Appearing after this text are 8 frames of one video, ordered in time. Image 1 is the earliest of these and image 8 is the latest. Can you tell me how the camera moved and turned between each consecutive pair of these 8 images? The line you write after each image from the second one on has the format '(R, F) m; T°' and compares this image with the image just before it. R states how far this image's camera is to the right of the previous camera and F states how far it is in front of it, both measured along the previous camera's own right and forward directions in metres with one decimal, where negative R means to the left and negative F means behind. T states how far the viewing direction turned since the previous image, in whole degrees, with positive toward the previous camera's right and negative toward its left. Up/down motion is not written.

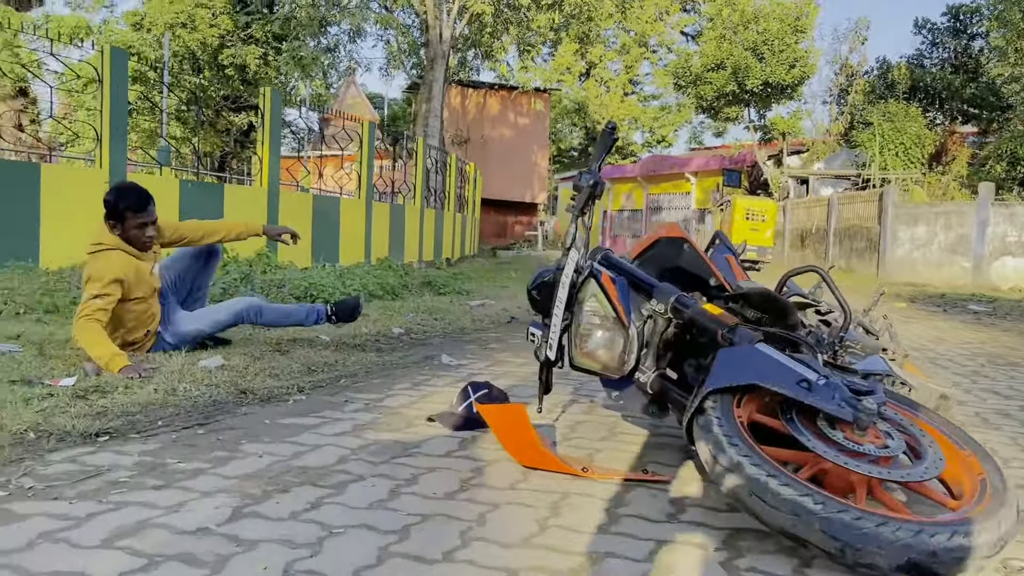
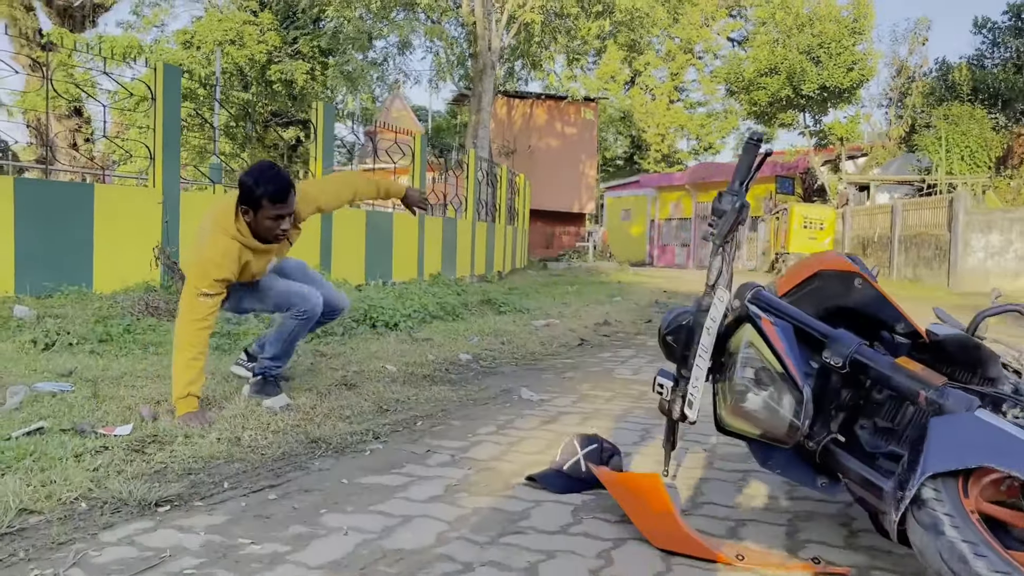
(-0.2, +0.4) m; -3°
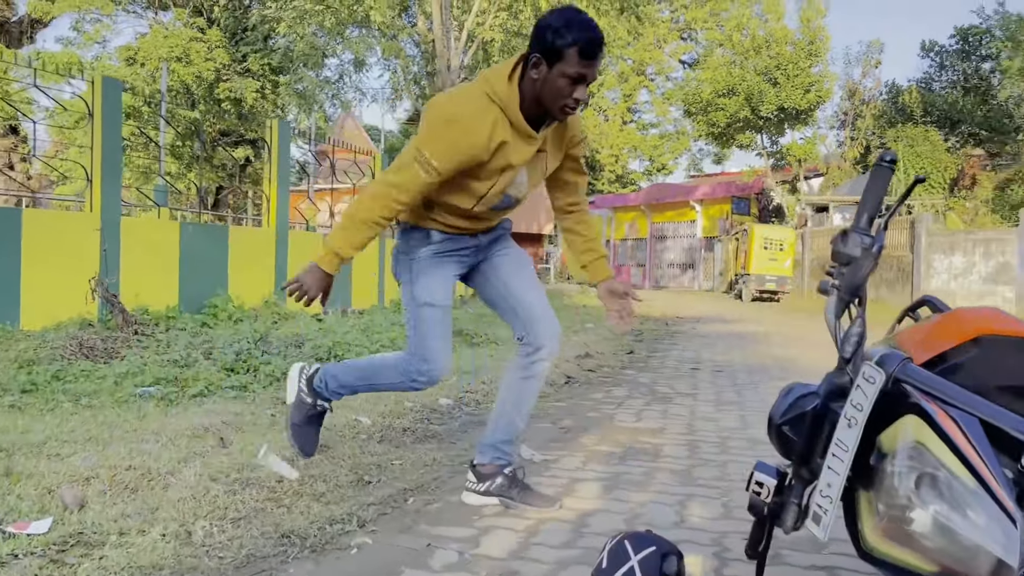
(-0.2, +0.5) m; +3°
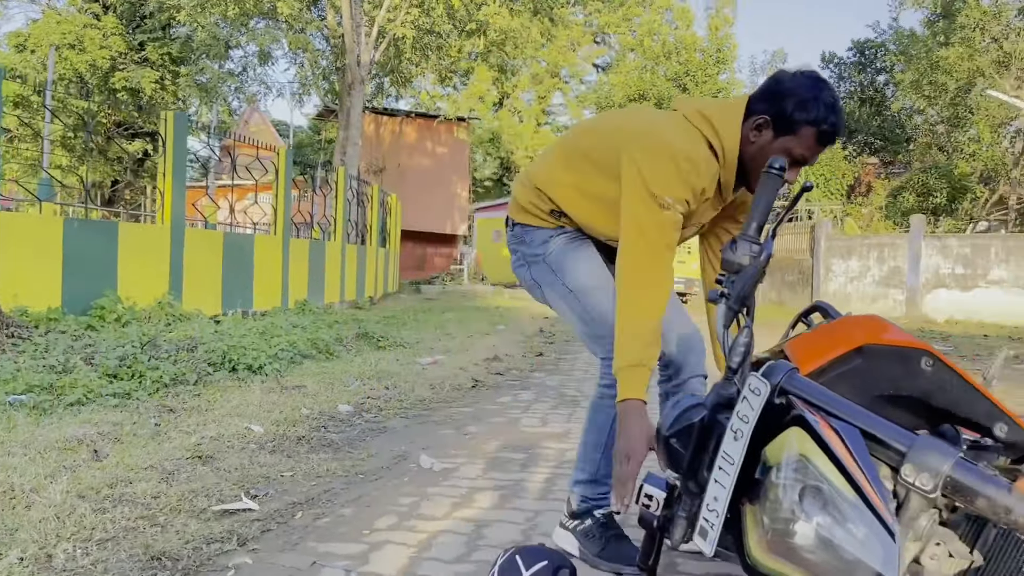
(+0.1, +0.1) m; +6°
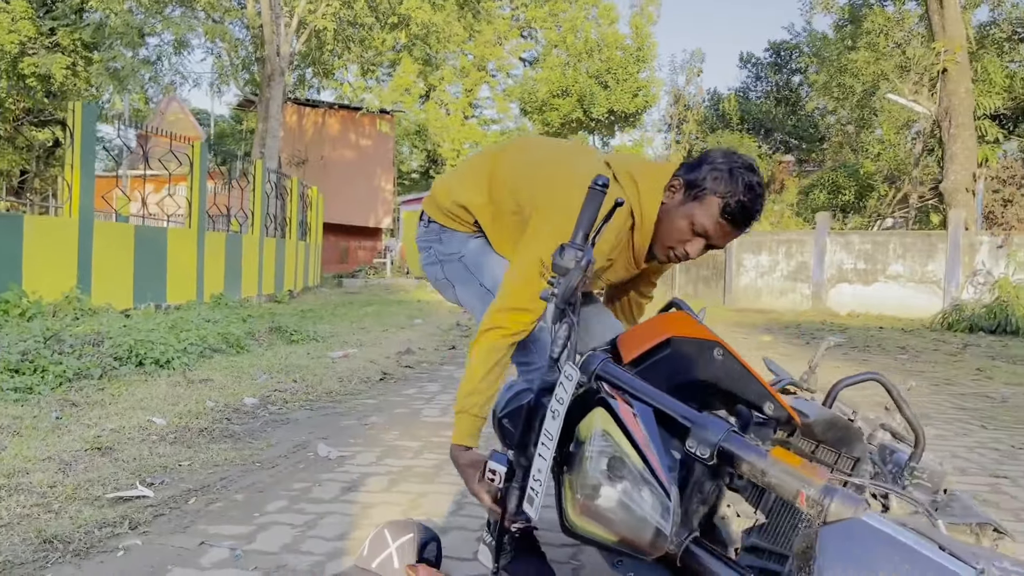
(+0.1, -0.2) m; +5°
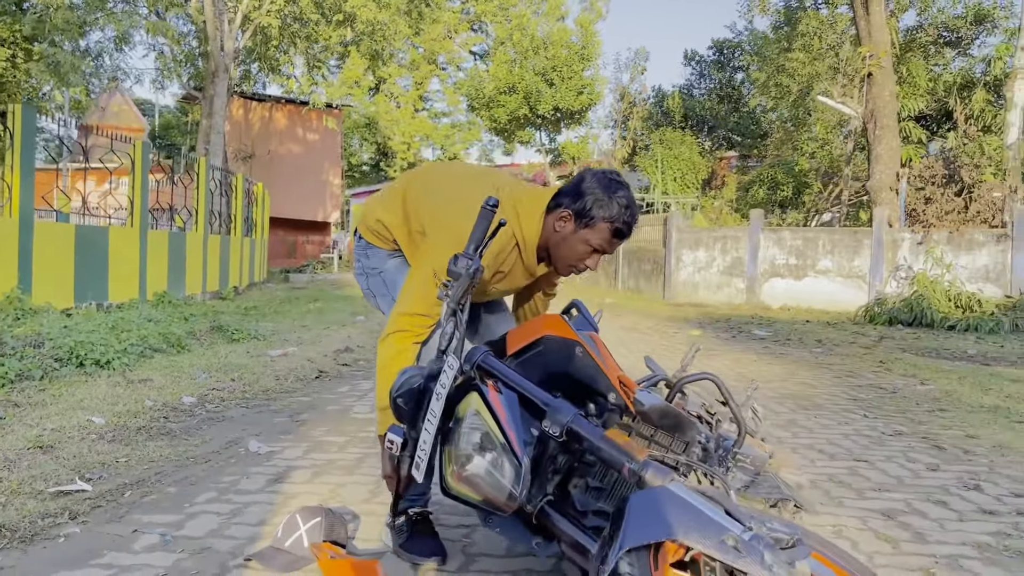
(+0.2, -0.3) m; +3°
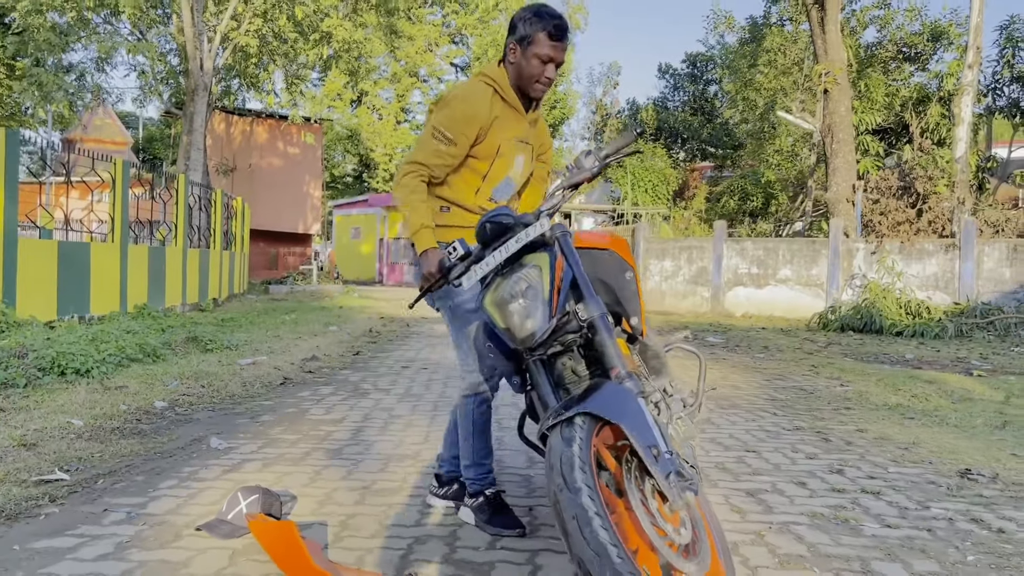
(+0.3, -0.5) m; +1°
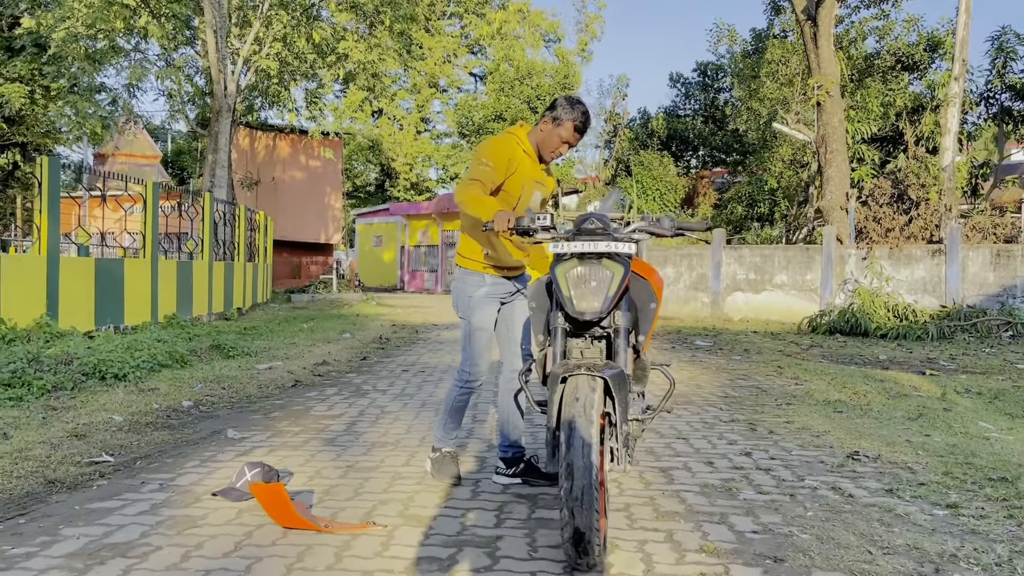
(+0.4, -0.8) m; -2°
